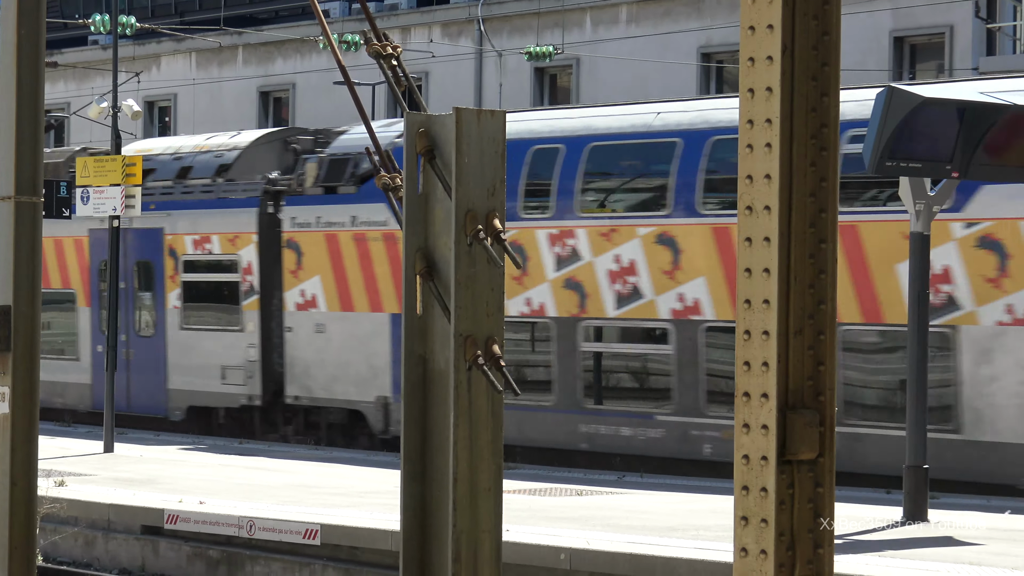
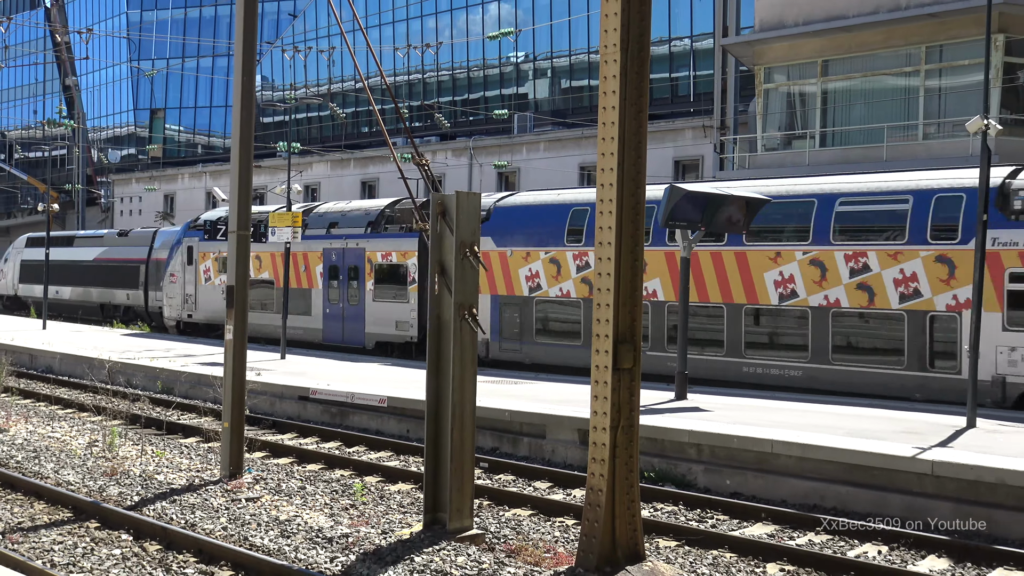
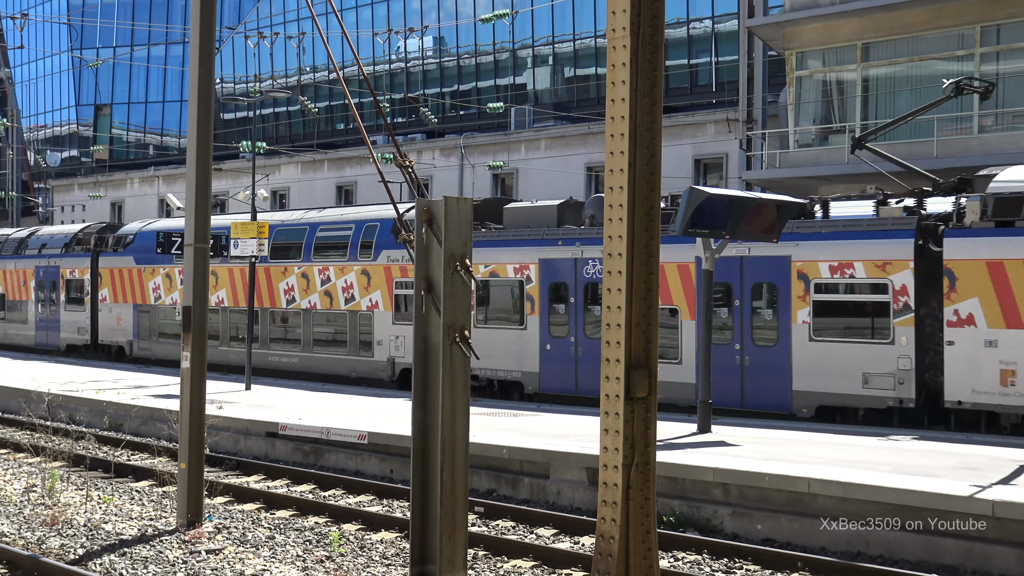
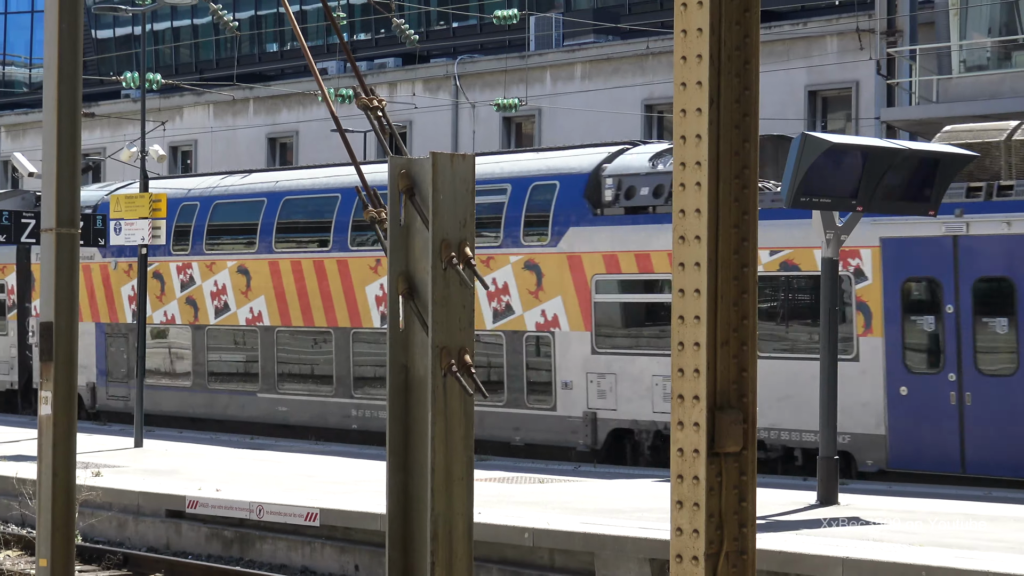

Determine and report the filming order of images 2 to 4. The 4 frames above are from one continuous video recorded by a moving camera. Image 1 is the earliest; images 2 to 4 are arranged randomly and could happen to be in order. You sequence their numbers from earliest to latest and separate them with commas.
4, 3, 2
